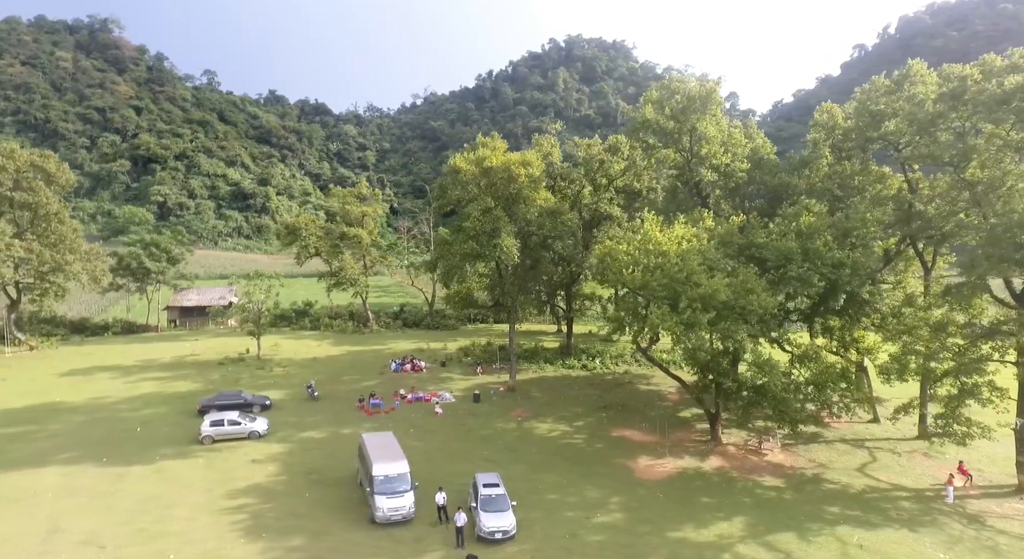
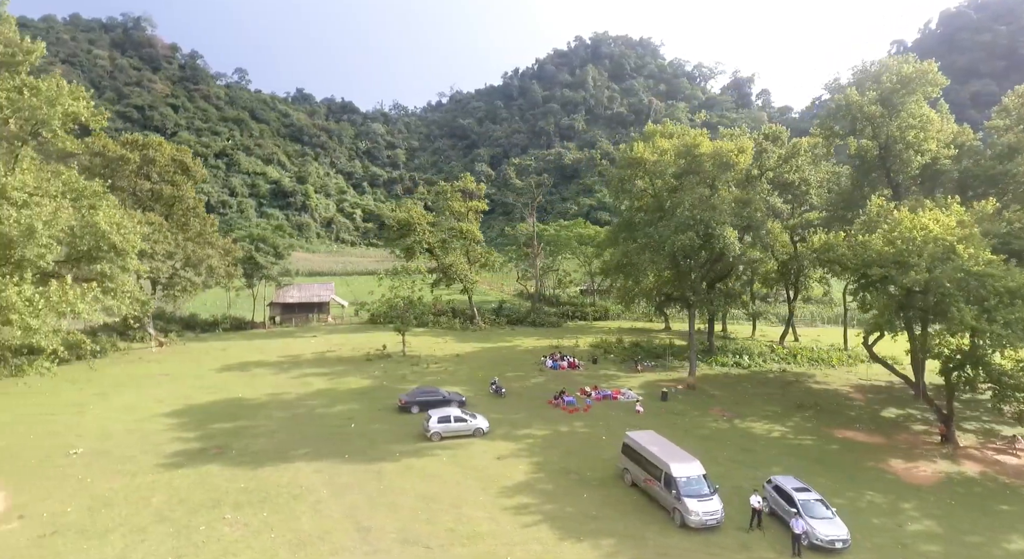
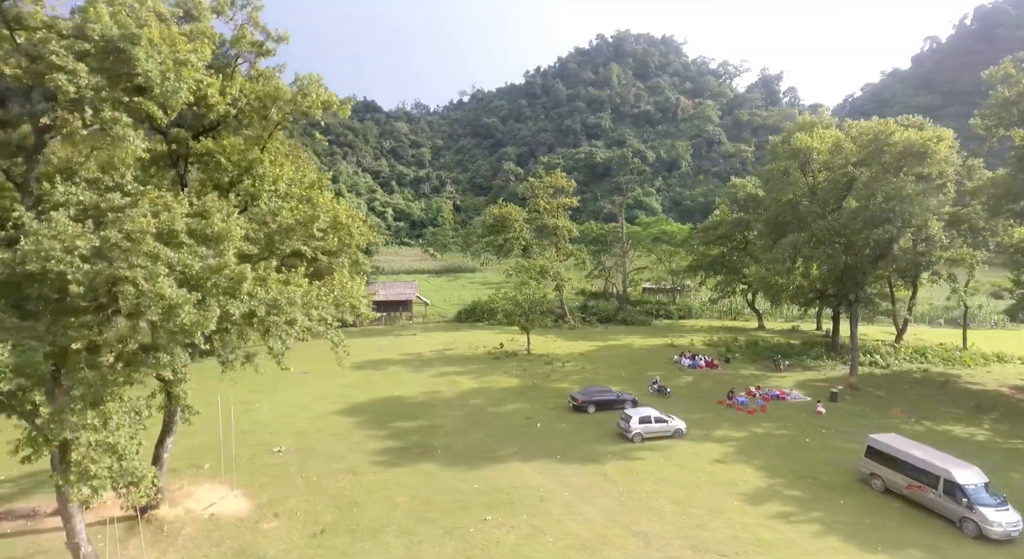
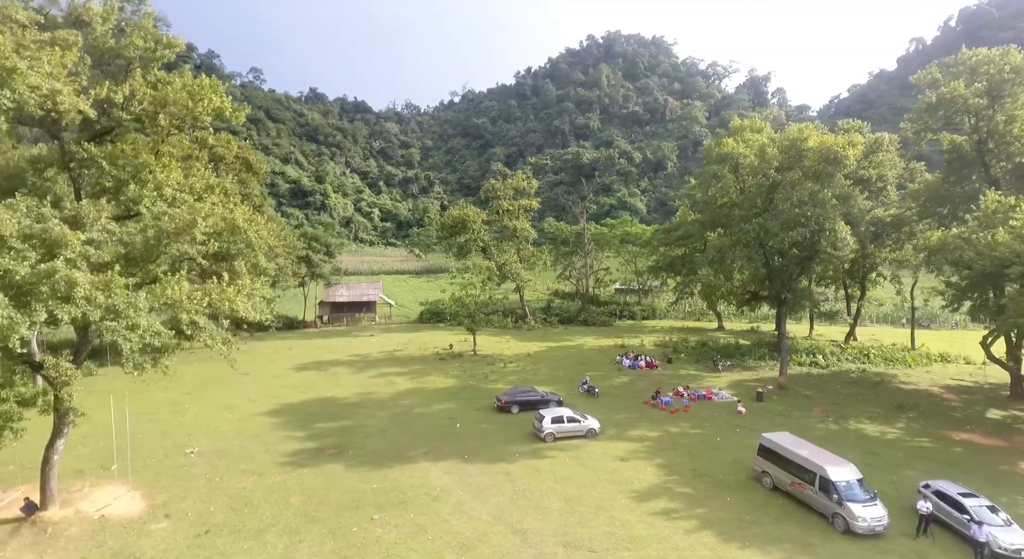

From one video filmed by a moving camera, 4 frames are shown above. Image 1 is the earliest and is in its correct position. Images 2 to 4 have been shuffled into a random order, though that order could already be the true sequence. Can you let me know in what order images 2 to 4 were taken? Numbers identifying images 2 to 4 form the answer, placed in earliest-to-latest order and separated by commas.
2, 4, 3
